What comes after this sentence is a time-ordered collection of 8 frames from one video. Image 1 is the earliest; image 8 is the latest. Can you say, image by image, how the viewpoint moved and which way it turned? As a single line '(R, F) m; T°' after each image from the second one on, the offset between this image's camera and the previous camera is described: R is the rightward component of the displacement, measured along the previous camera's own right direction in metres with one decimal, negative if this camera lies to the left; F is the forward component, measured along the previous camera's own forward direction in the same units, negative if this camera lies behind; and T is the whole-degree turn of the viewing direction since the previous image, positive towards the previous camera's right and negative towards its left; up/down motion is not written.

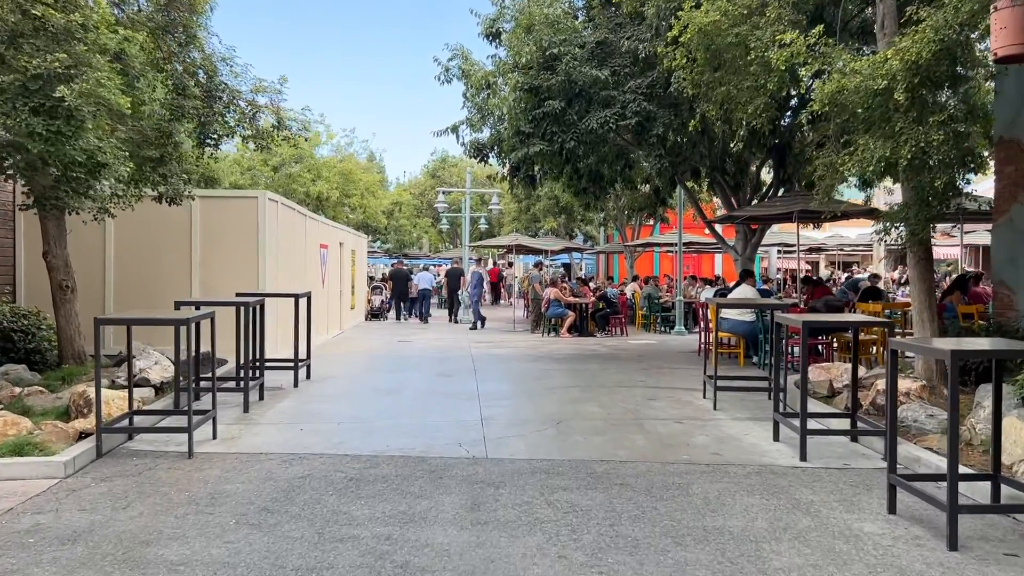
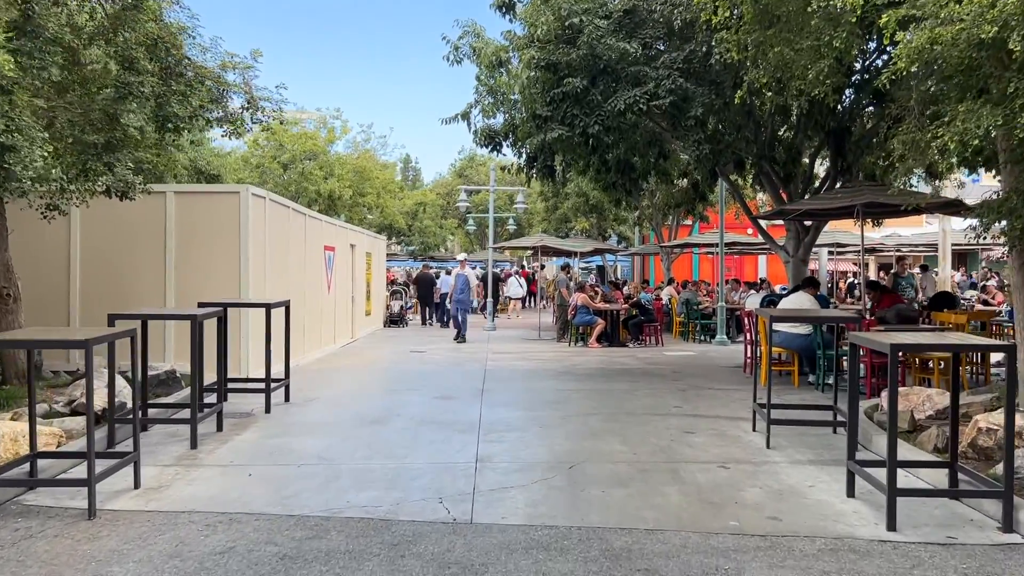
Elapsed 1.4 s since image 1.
(+0.3, +1.6) m; -3°
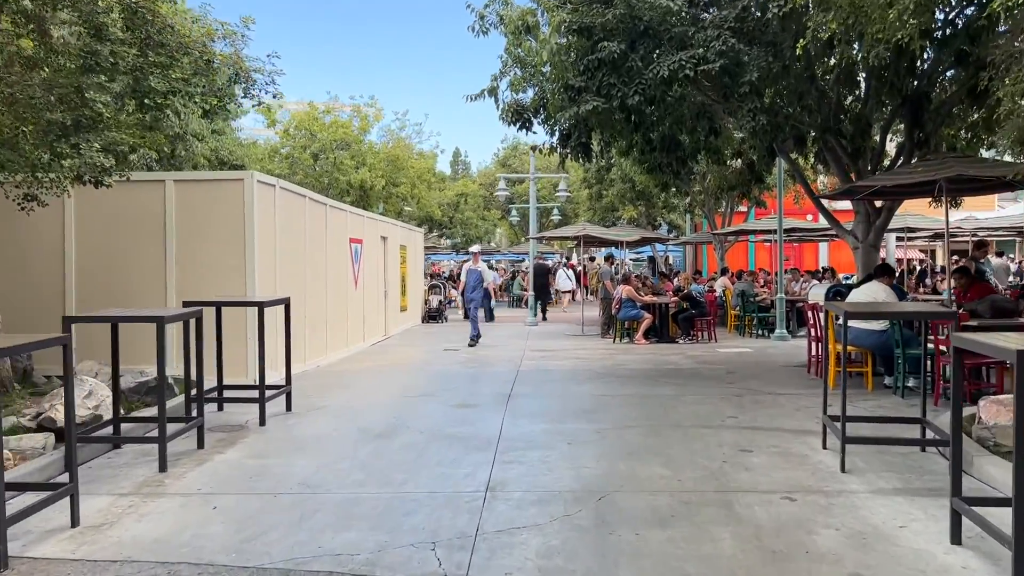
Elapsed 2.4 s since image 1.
(+0.2, +1.1) m; -4°
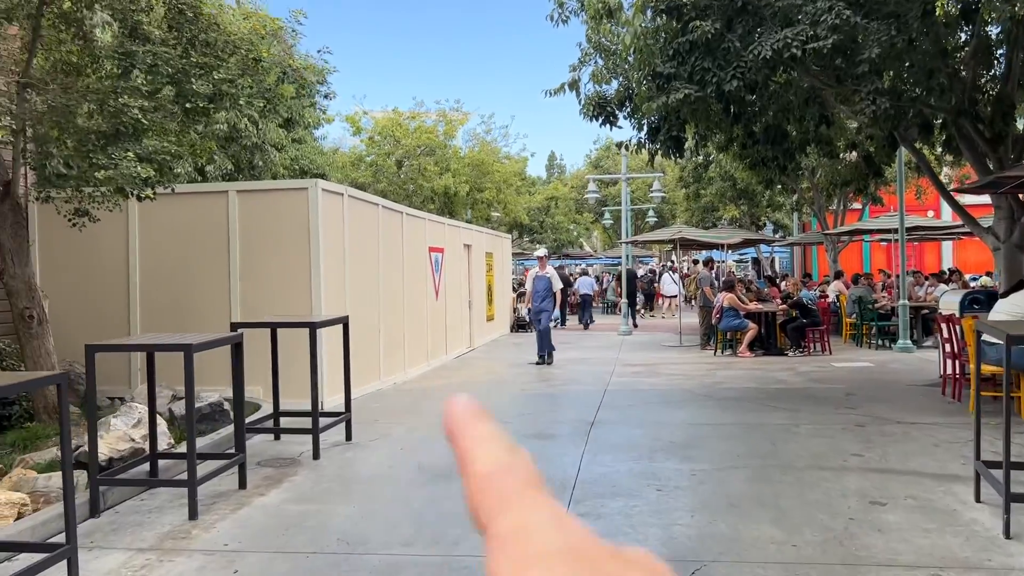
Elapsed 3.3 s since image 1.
(+0.2, +0.9) m; -7°
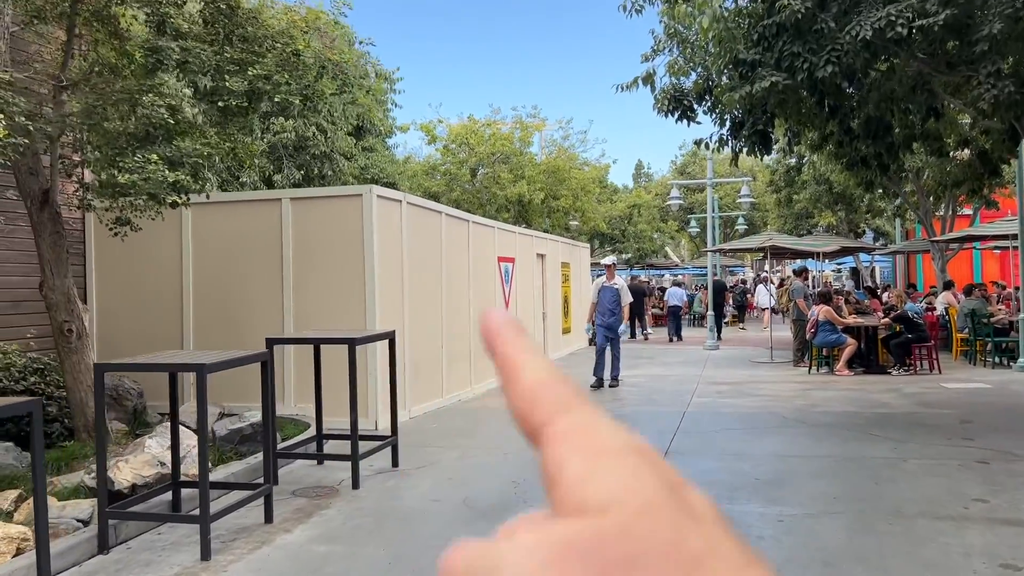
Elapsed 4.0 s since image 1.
(+0.2, +0.7) m; -6°
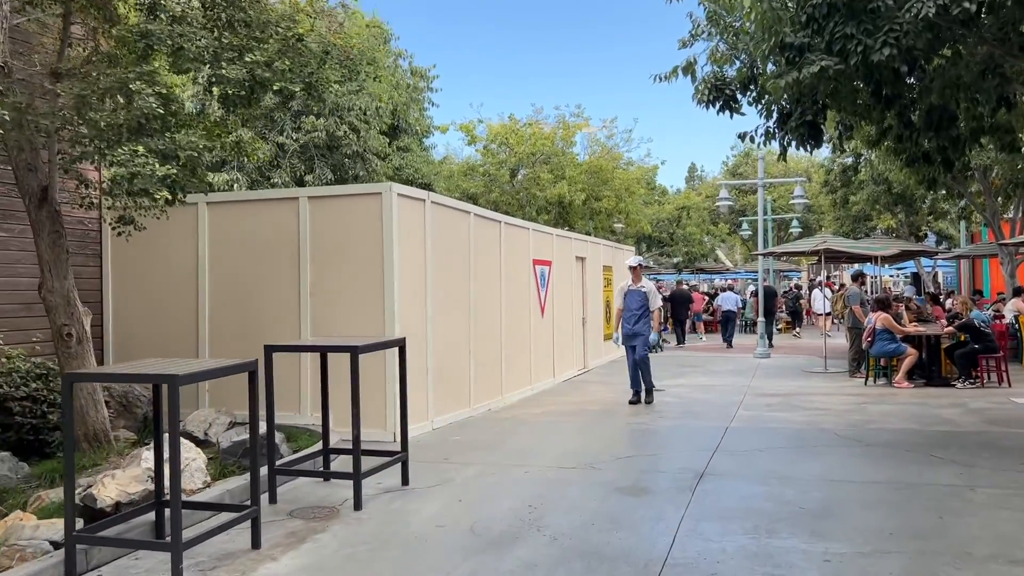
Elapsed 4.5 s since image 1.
(+0.2, +0.6) m; -3°
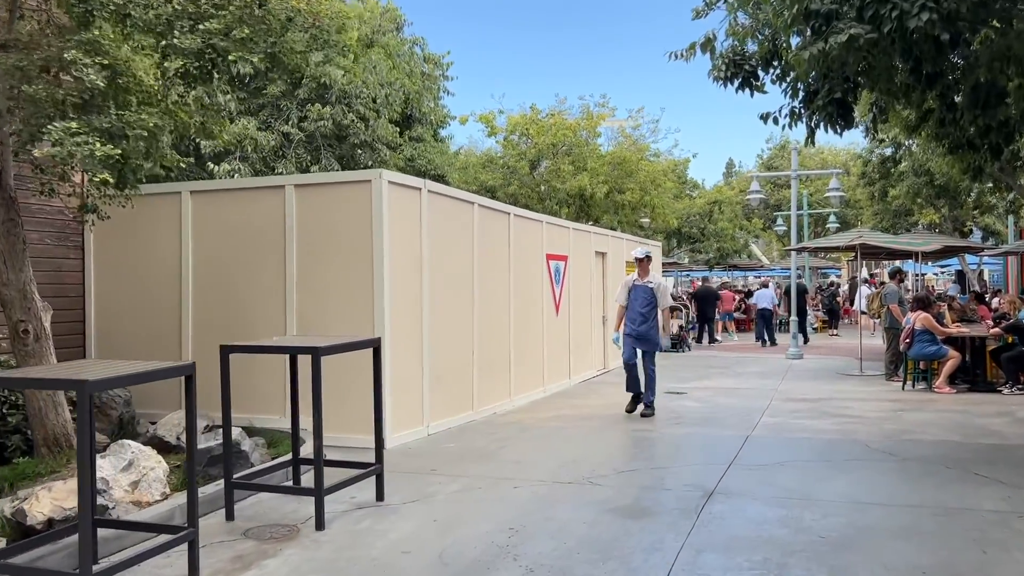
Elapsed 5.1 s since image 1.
(+0.3, +0.7) m; -2°
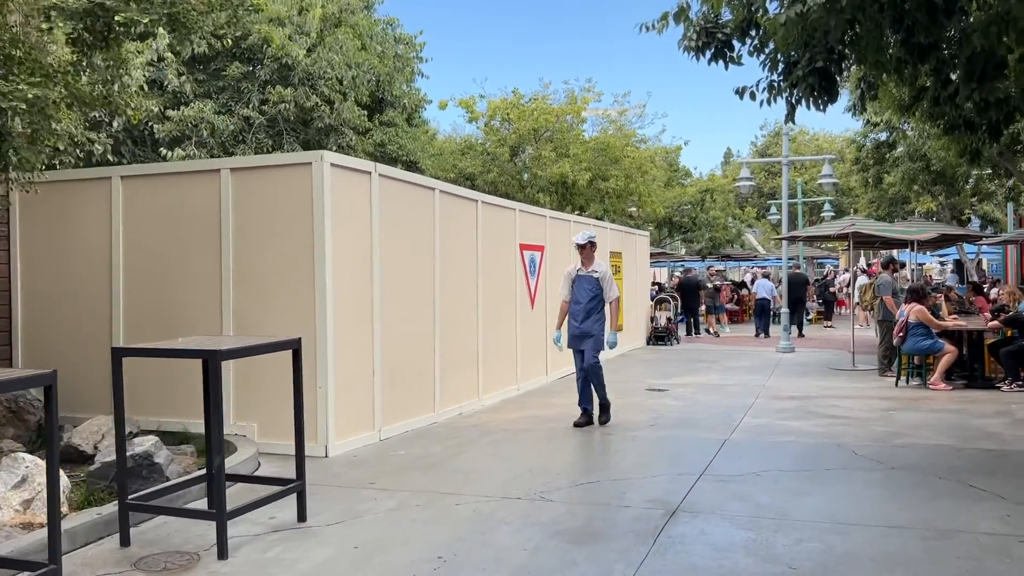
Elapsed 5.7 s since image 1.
(+0.4, +0.6) m; 0°
